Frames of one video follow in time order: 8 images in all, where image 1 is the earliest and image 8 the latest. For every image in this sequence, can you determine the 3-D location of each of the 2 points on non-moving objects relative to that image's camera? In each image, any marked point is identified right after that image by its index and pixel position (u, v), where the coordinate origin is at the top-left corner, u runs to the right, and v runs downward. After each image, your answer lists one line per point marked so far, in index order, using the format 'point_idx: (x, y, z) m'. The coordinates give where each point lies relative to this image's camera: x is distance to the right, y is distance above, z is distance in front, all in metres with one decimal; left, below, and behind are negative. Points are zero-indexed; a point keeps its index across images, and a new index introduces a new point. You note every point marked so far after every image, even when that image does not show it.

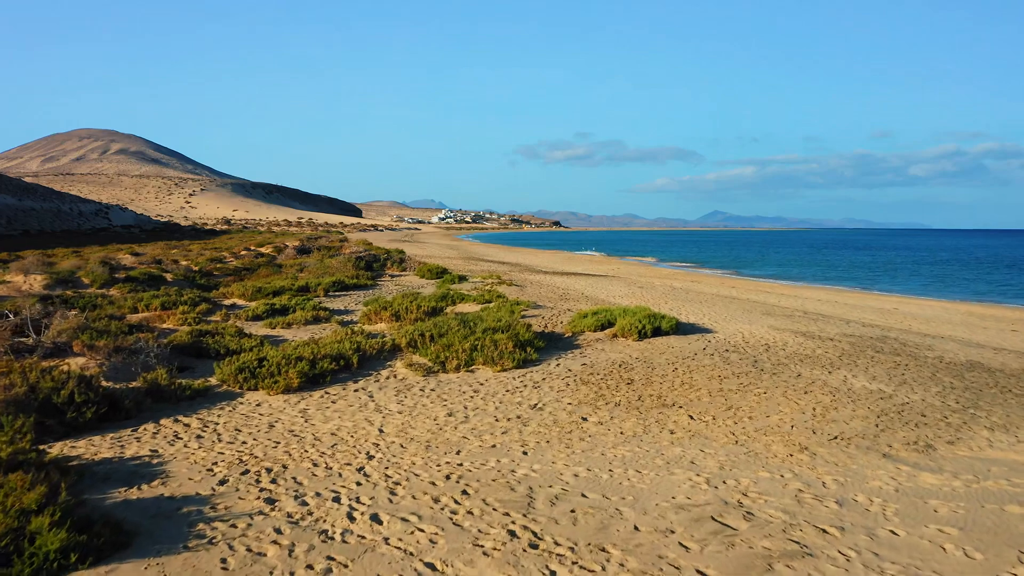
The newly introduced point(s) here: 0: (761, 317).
0: (+5.3, -0.6, +15.9) m
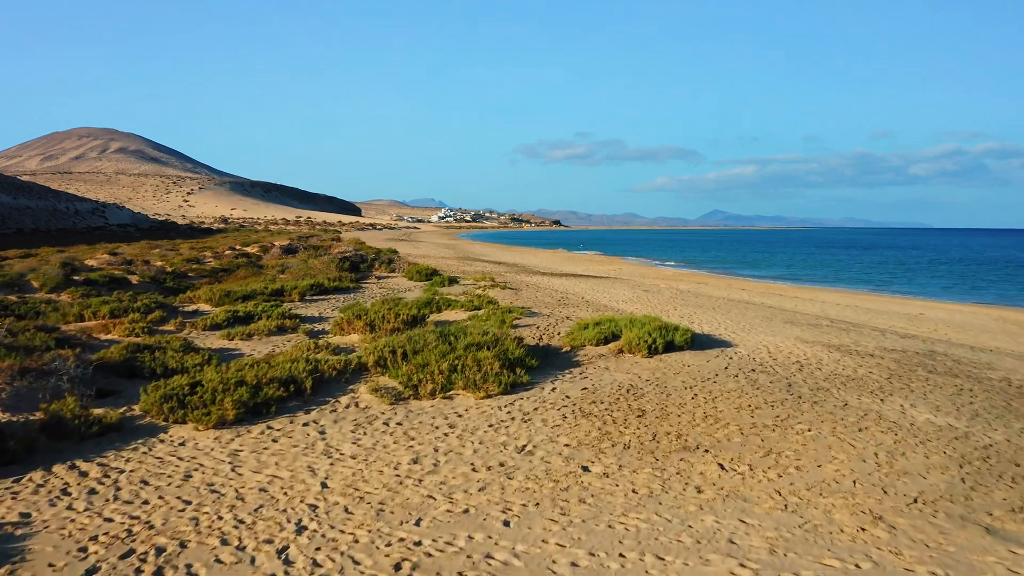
0: (+5.2, -0.7, +14.1) m
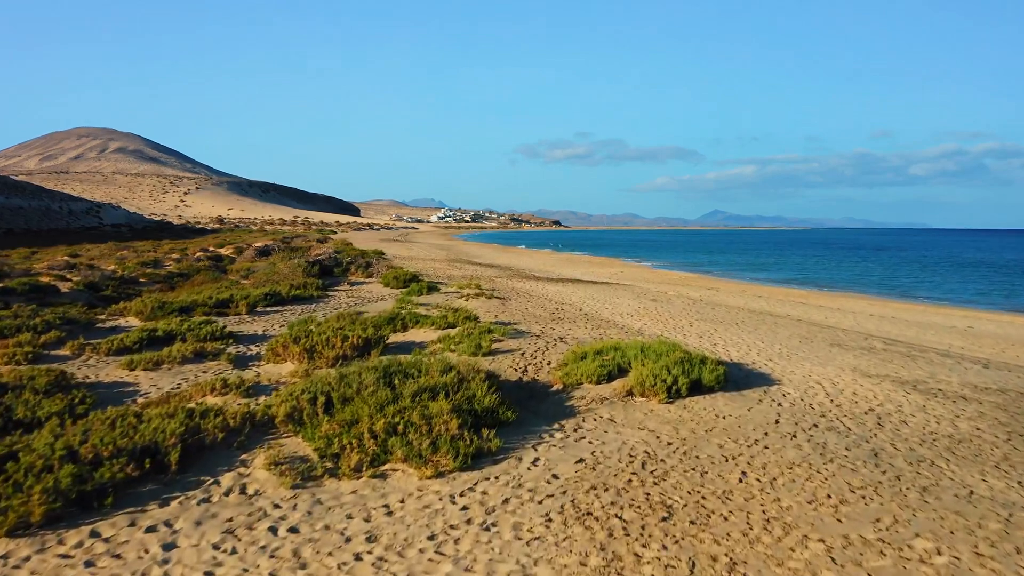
0: (+4.9, -1.0, +11.3) m
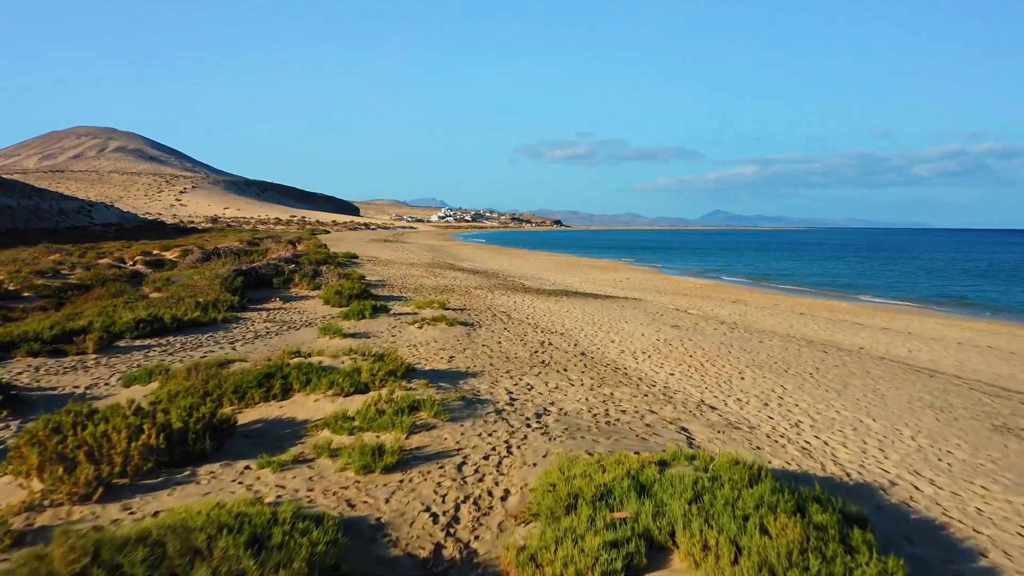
0: (+4.3, -1.4, +6.6) m
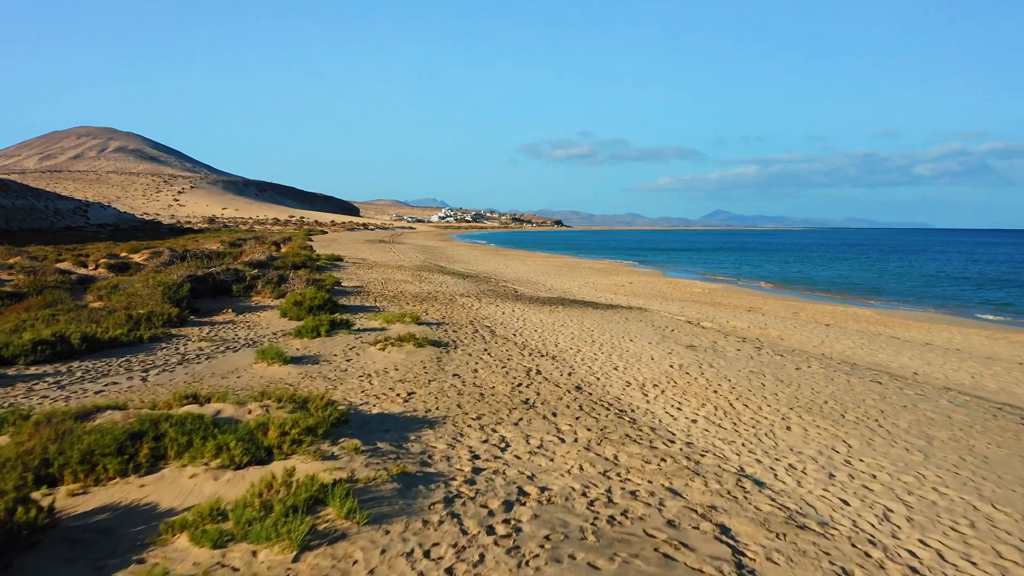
0: (+4.1, -1.6, +4.3) m
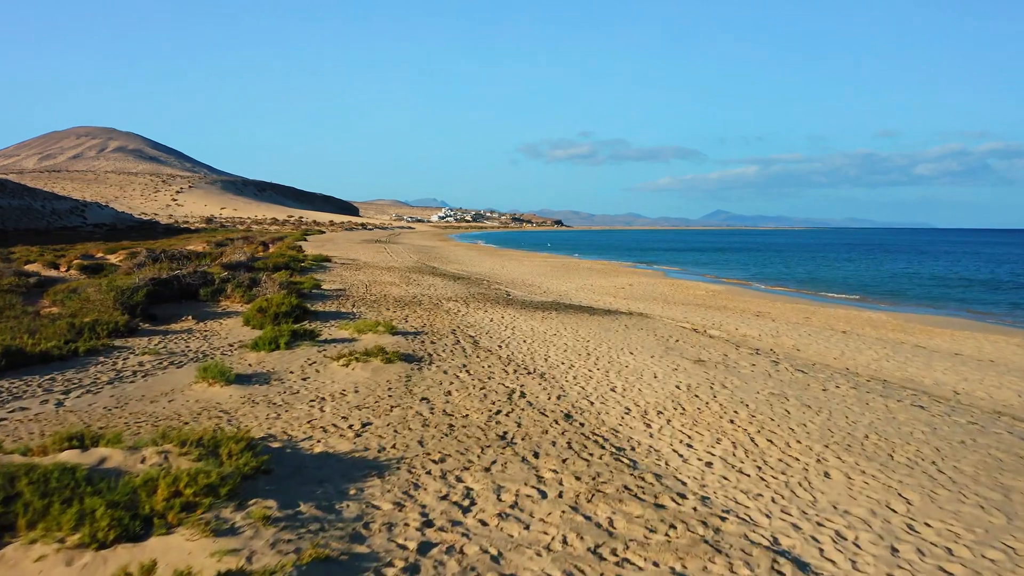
0: (+3.8, -1.6, +3.0) m
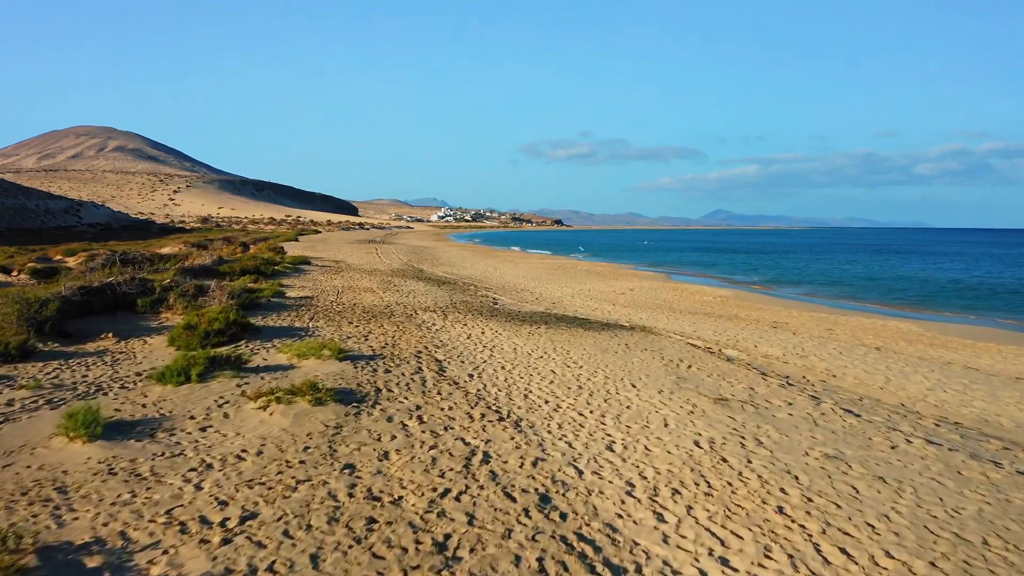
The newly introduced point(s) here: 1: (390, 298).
0: (+3.5, -1.8, +0.9) m
1: (-3.1, -0.2, +18.6) m
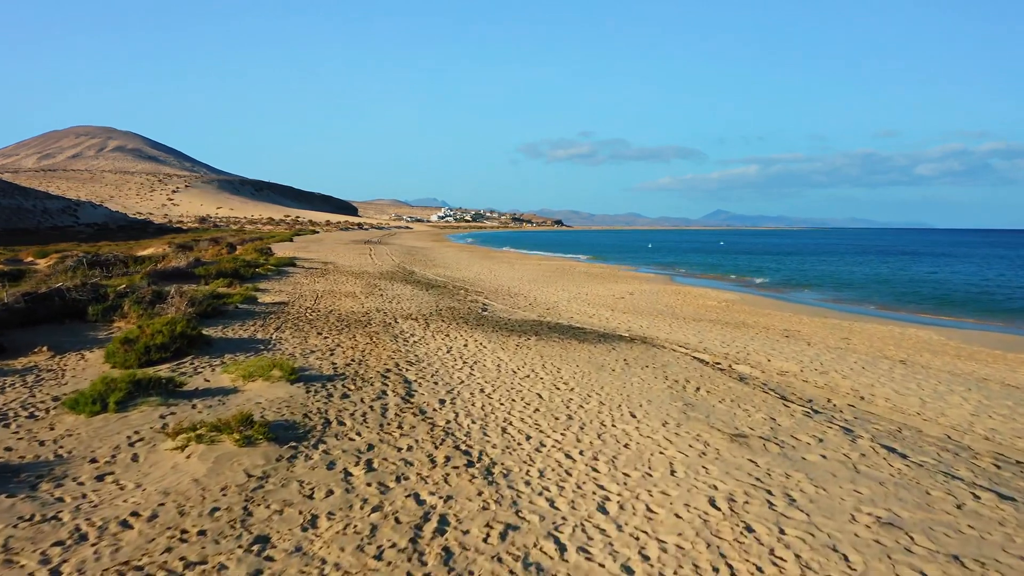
0: (+3.3, -1.9, -0.4) m
1: (-3.3, -0.4, +17.3) m
